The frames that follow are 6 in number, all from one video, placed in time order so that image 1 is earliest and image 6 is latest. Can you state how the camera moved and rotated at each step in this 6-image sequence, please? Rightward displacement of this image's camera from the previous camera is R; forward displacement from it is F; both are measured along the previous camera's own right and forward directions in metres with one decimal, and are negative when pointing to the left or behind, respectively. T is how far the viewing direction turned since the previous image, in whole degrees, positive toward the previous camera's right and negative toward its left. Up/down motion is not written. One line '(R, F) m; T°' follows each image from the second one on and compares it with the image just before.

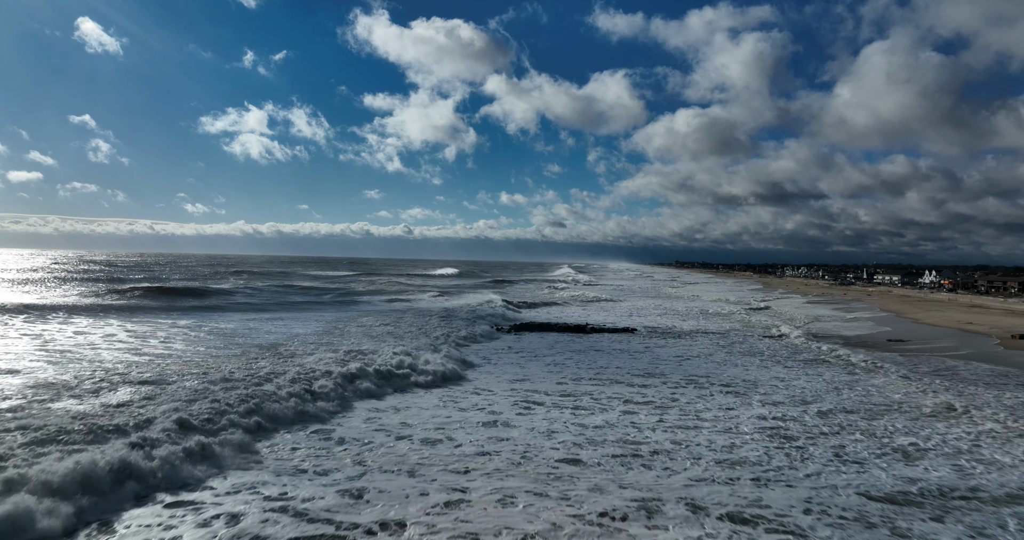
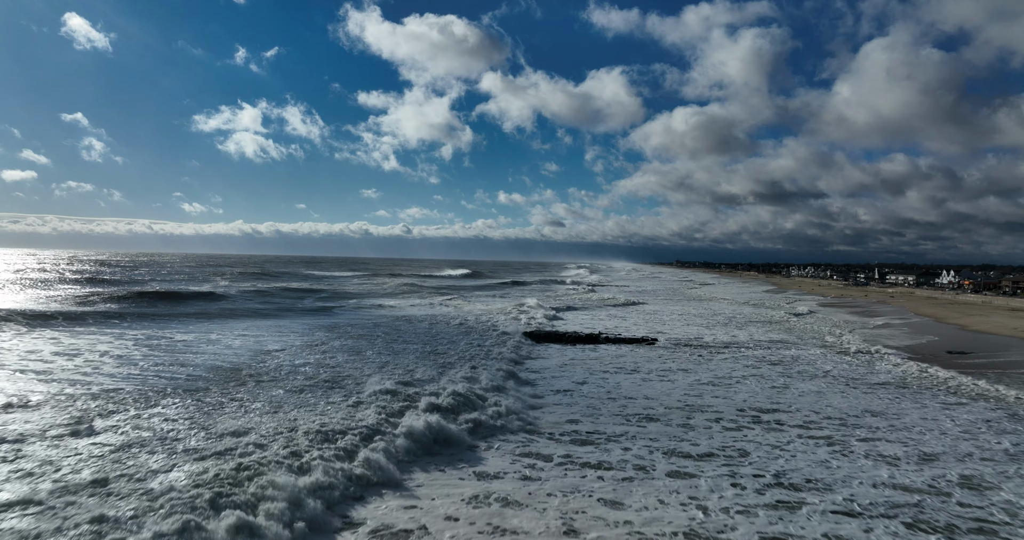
(-0.1, +2.4) m; 0°
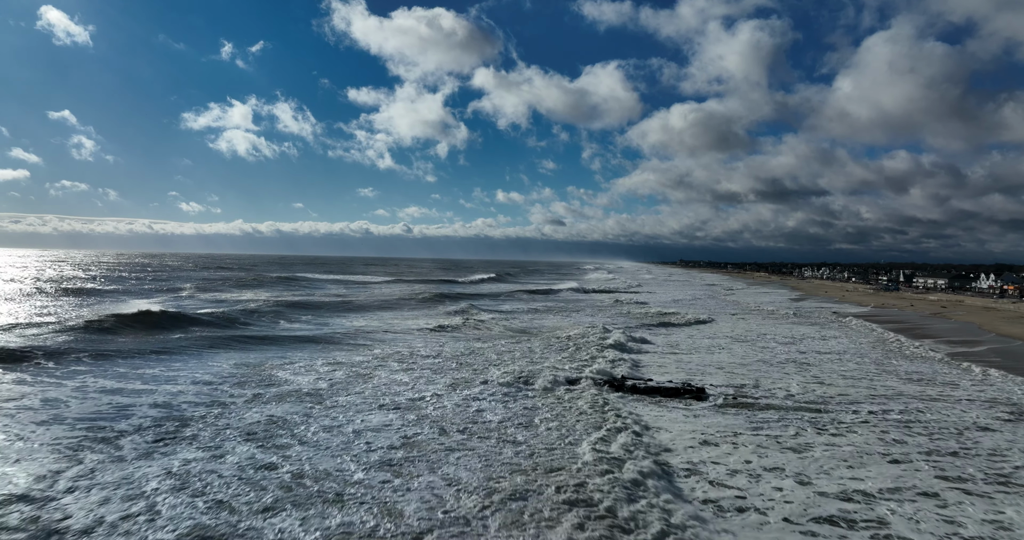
(+0.1, +4.5) m; 0°
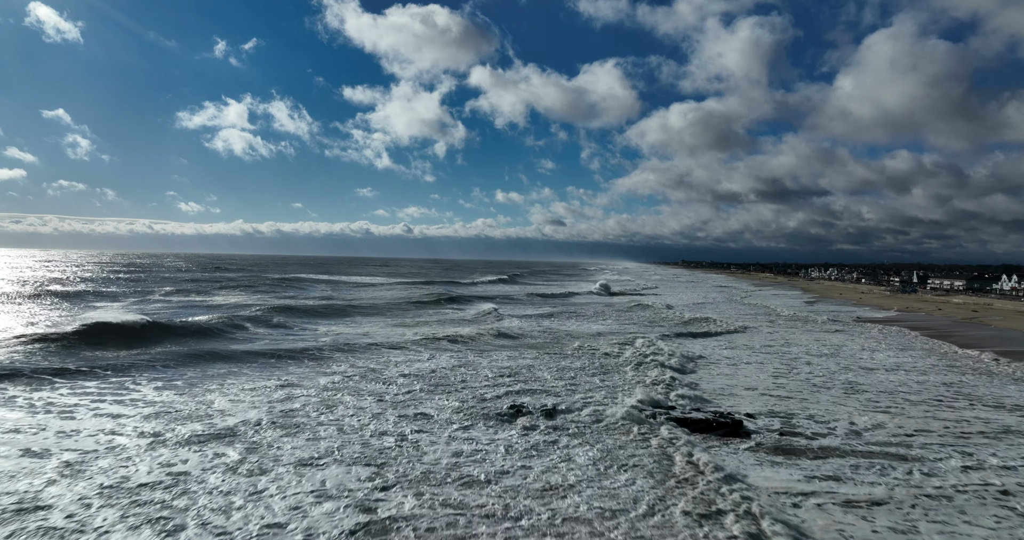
(0.0, +2.2) m; 0°
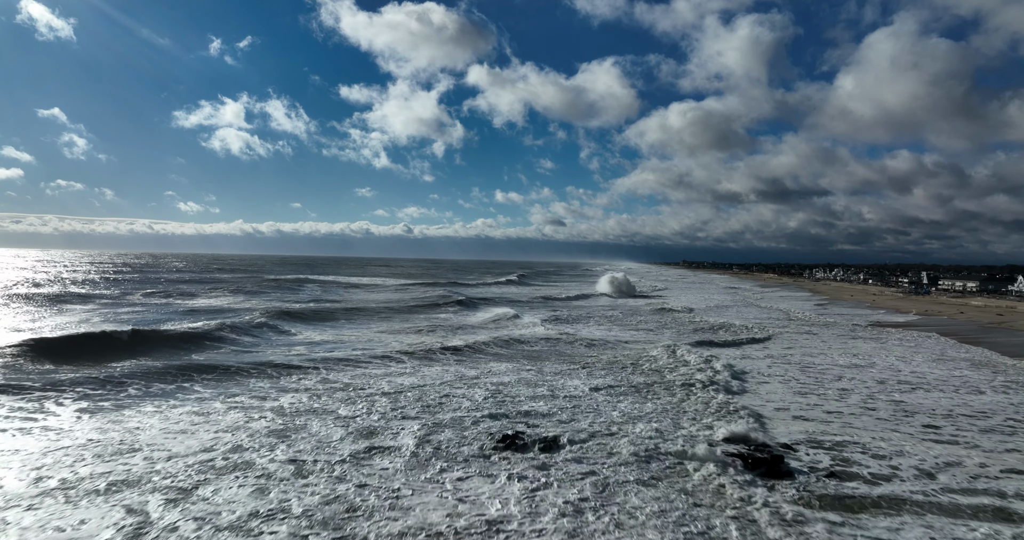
(0.0, +1.6) m; 0°
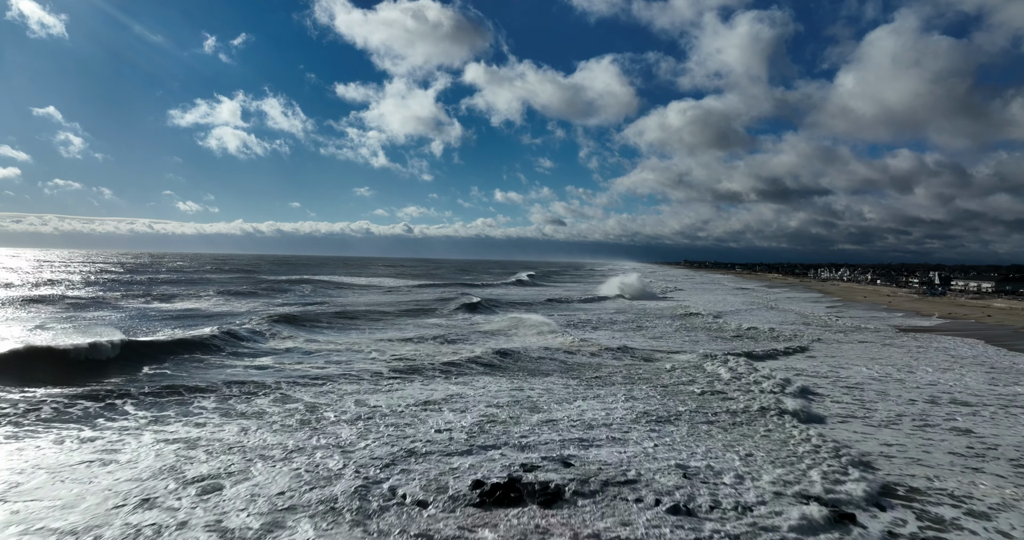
(0.0, +1.7) m; 0°
